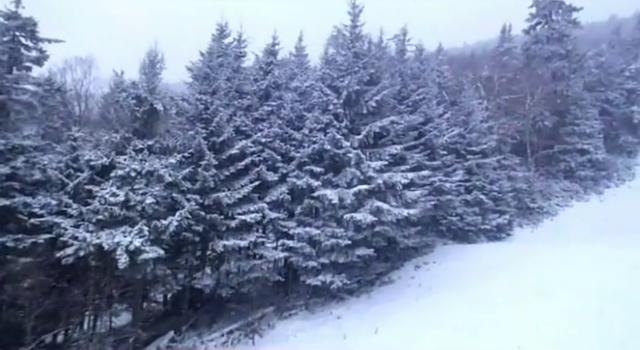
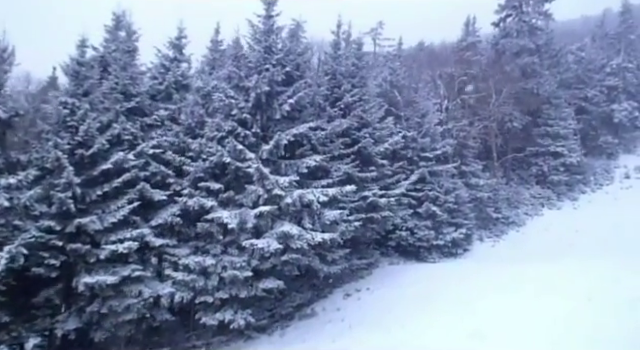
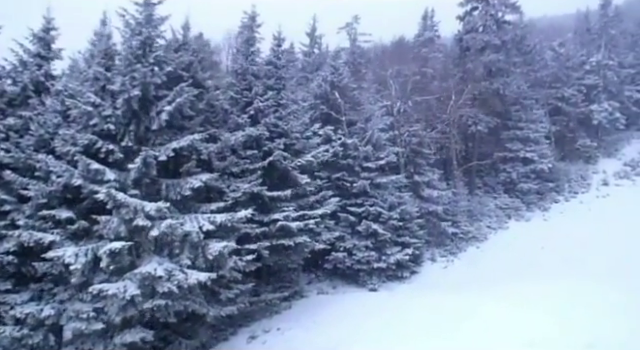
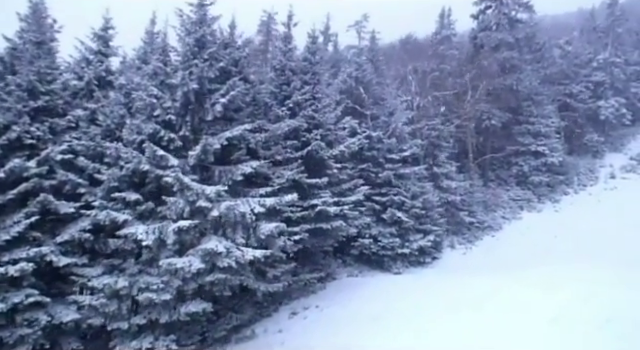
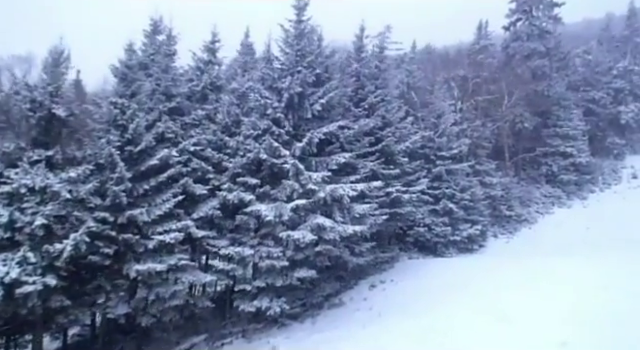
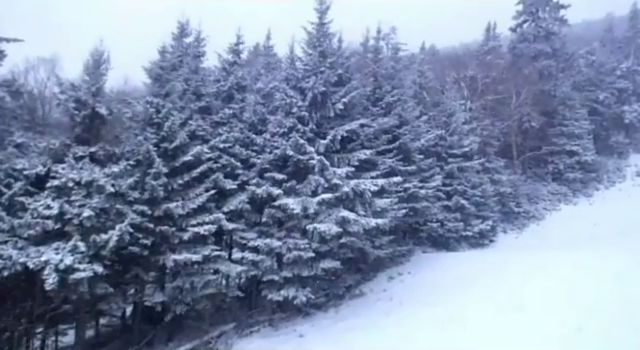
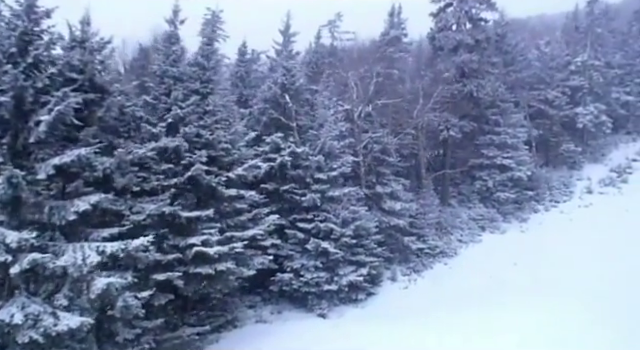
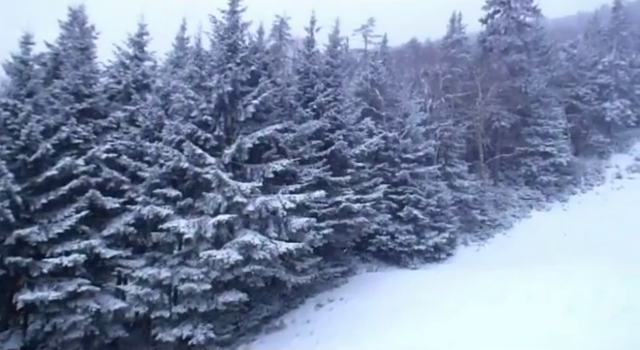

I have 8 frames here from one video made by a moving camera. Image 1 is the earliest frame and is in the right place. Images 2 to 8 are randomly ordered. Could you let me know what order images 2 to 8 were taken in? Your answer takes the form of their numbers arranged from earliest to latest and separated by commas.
6, 5, 2, 8, 4, 3, 7
